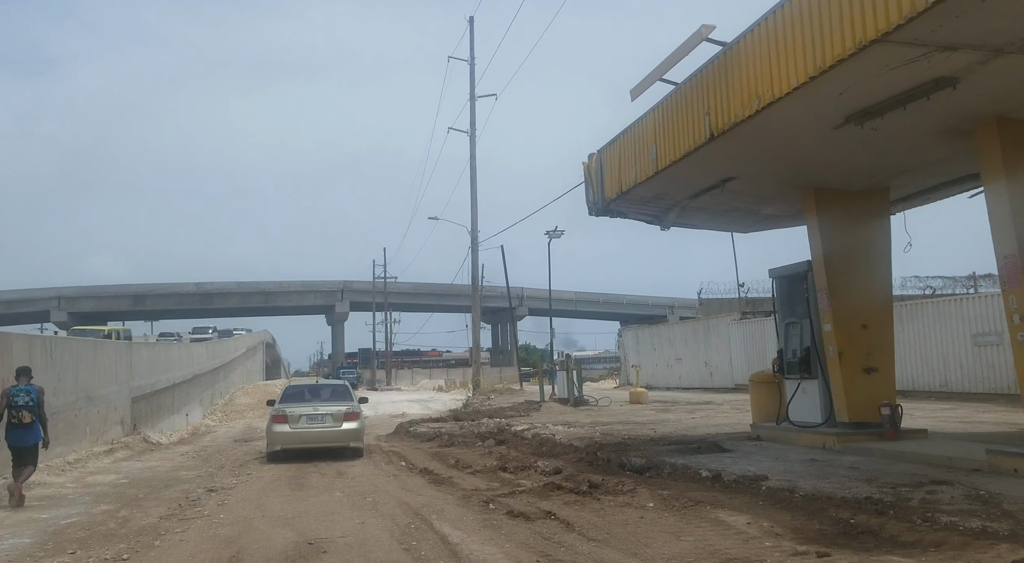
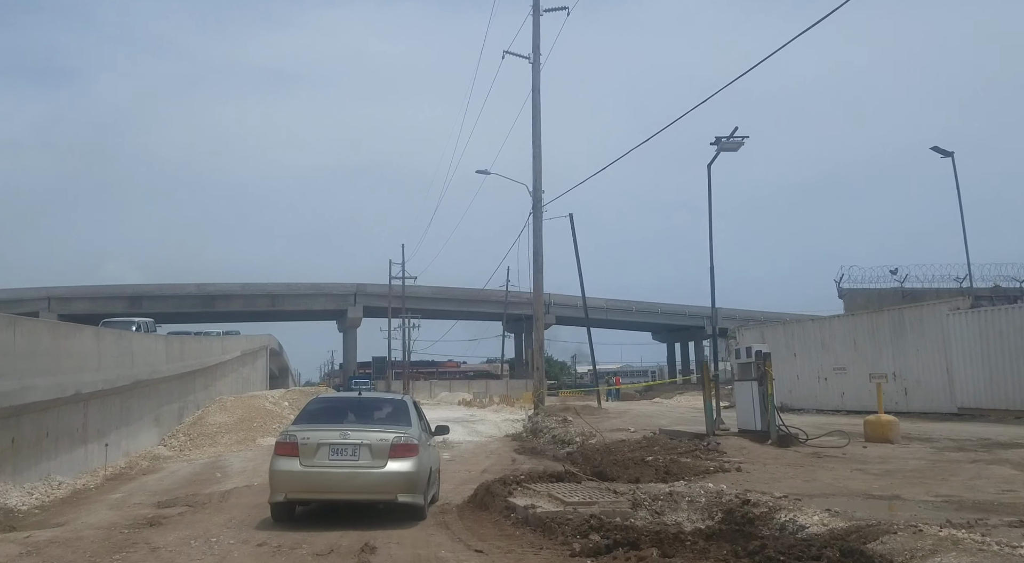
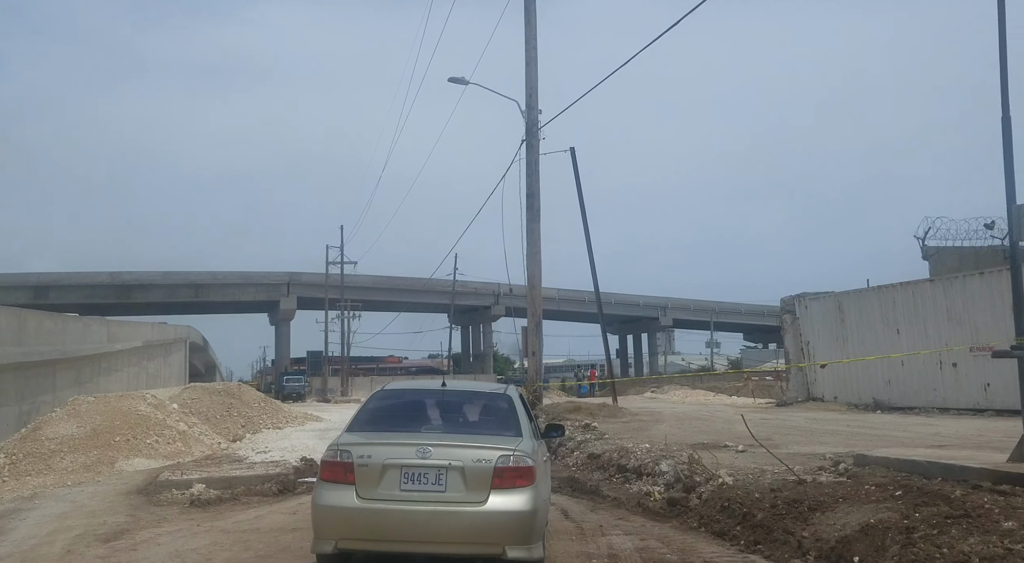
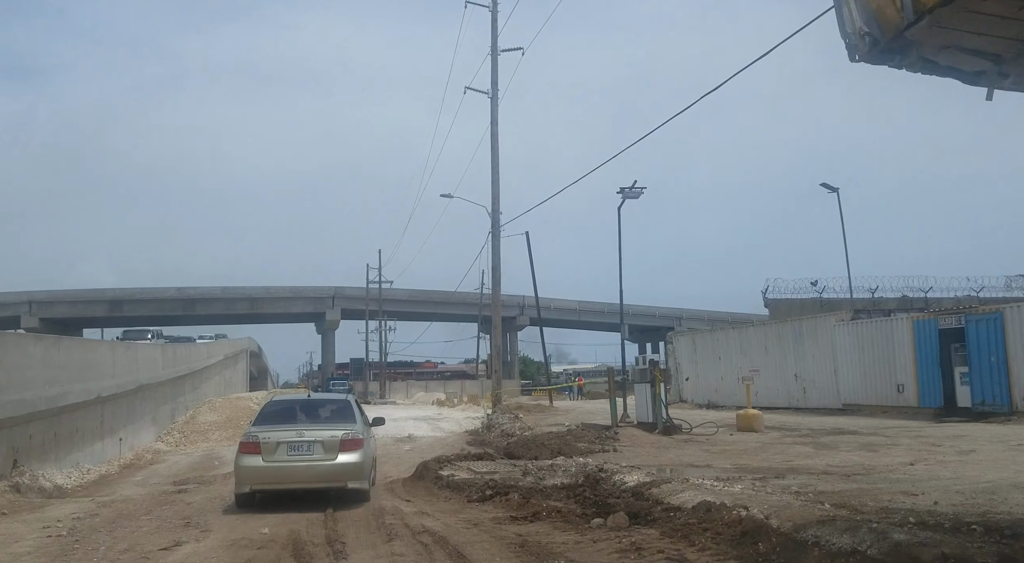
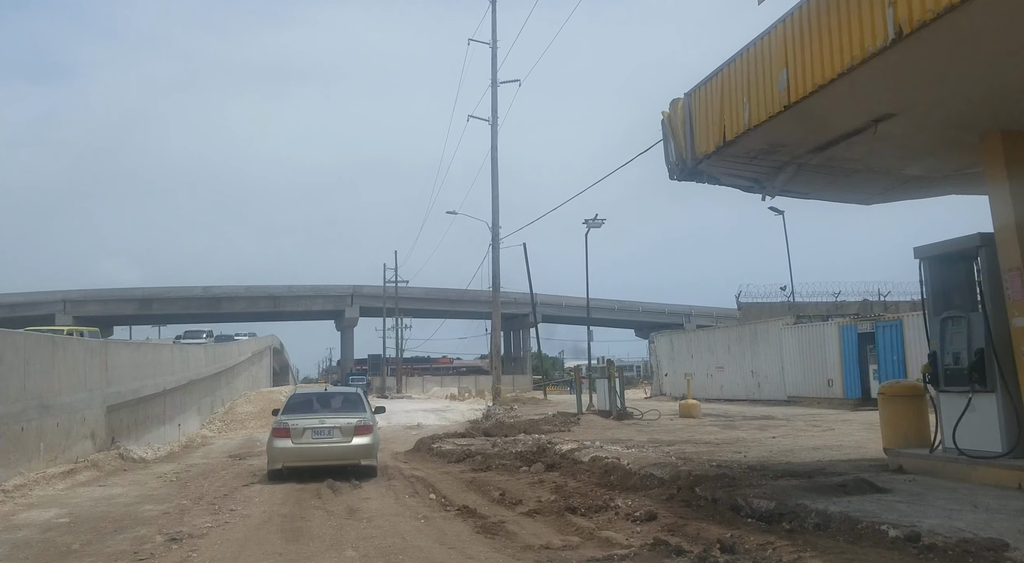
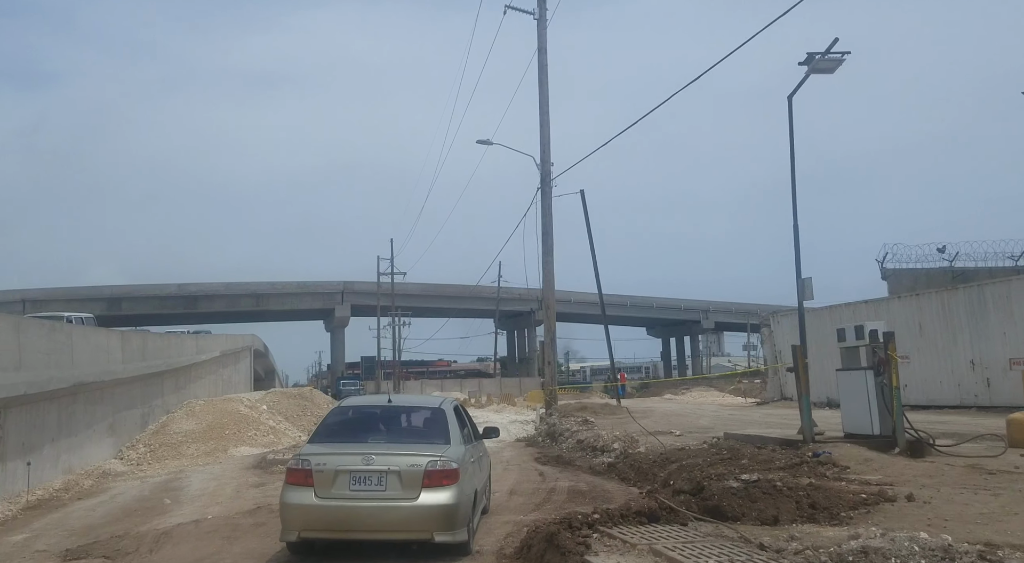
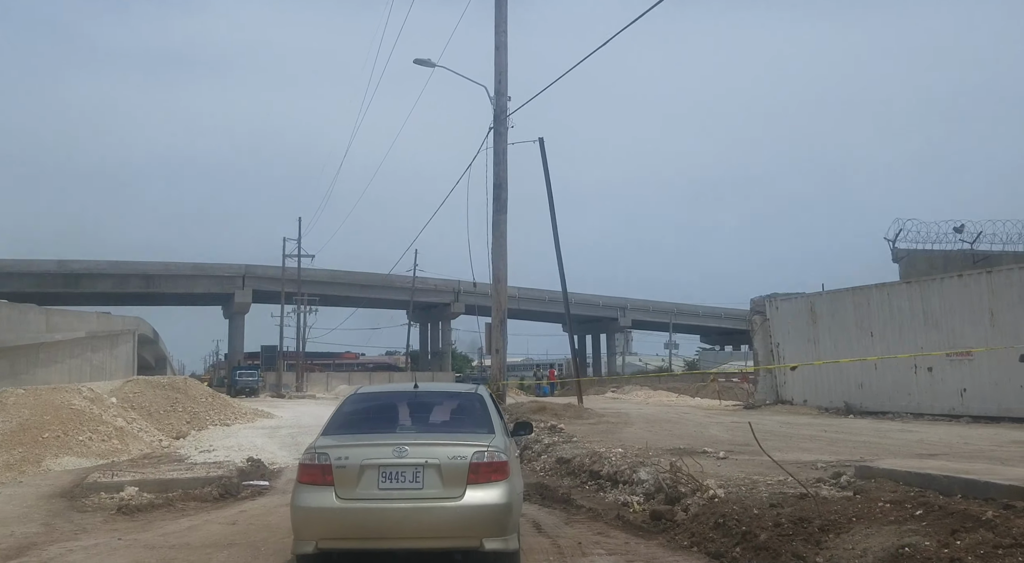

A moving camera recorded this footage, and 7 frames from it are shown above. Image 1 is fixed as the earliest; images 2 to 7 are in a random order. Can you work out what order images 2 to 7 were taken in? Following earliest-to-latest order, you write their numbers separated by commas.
5, 4, 2, 6, 3, 7
